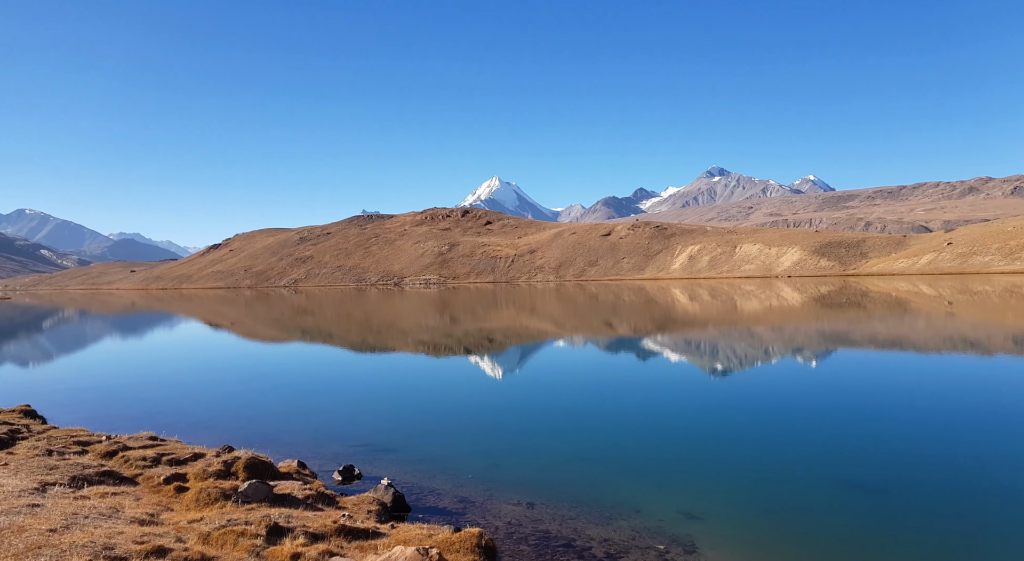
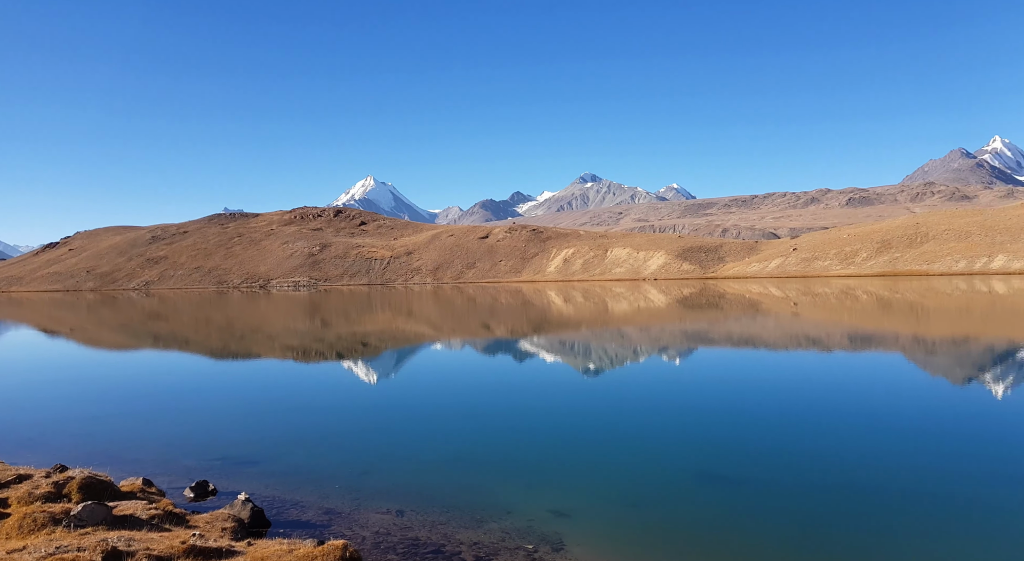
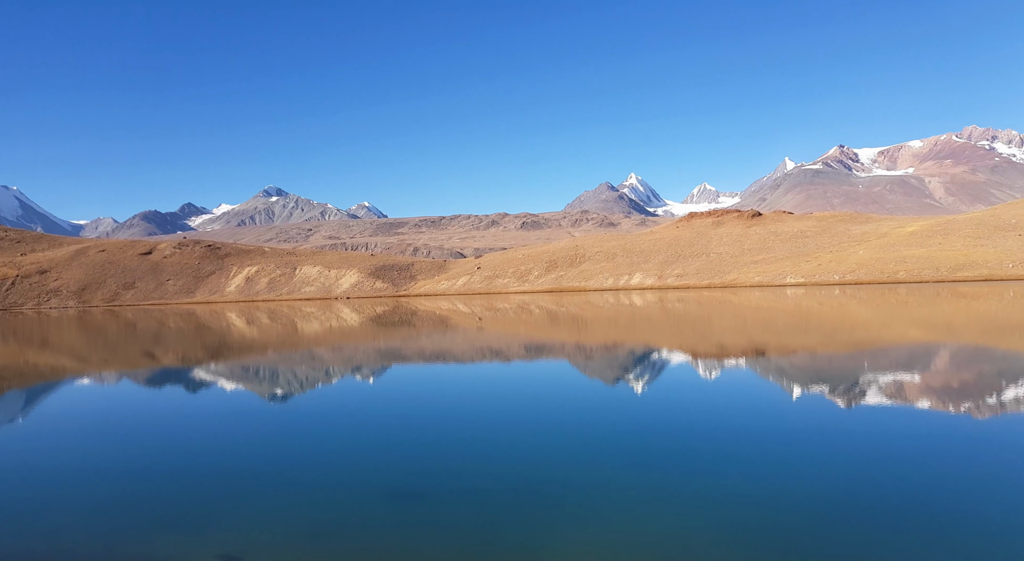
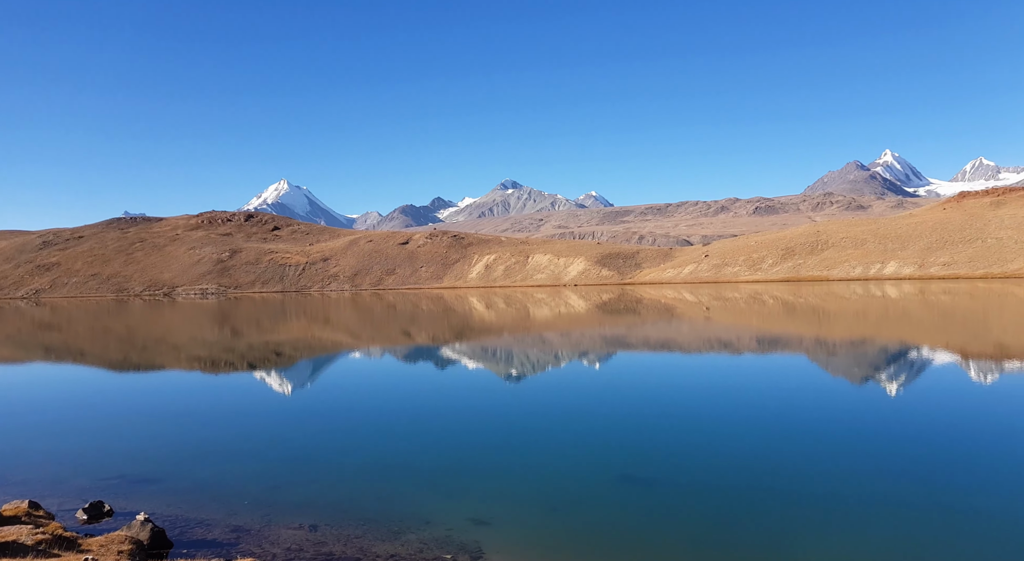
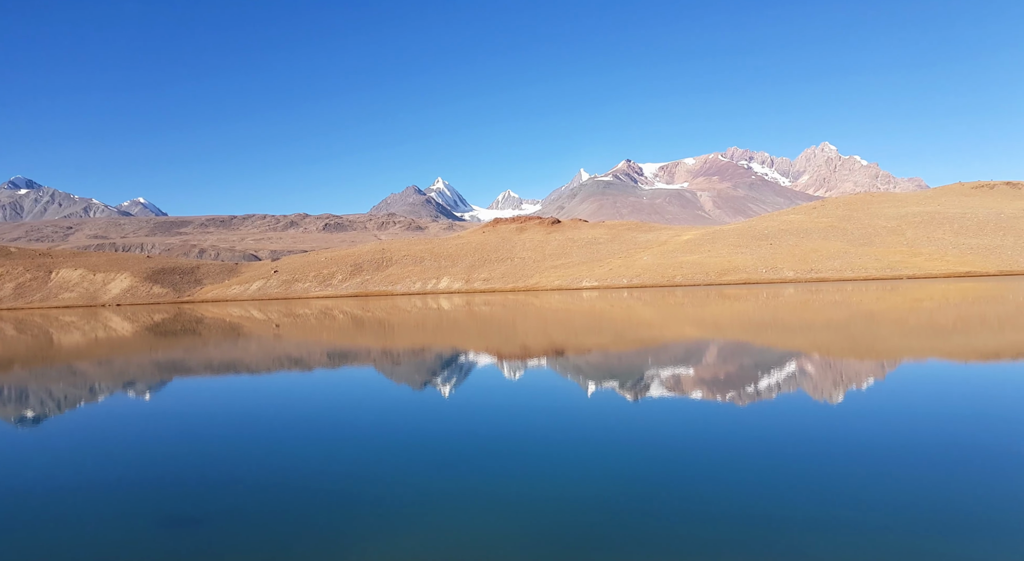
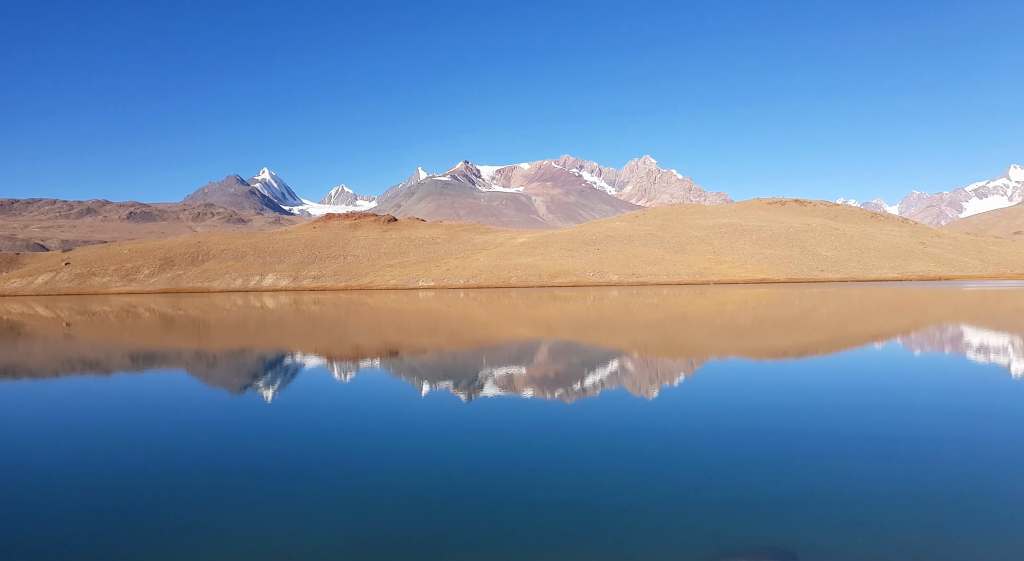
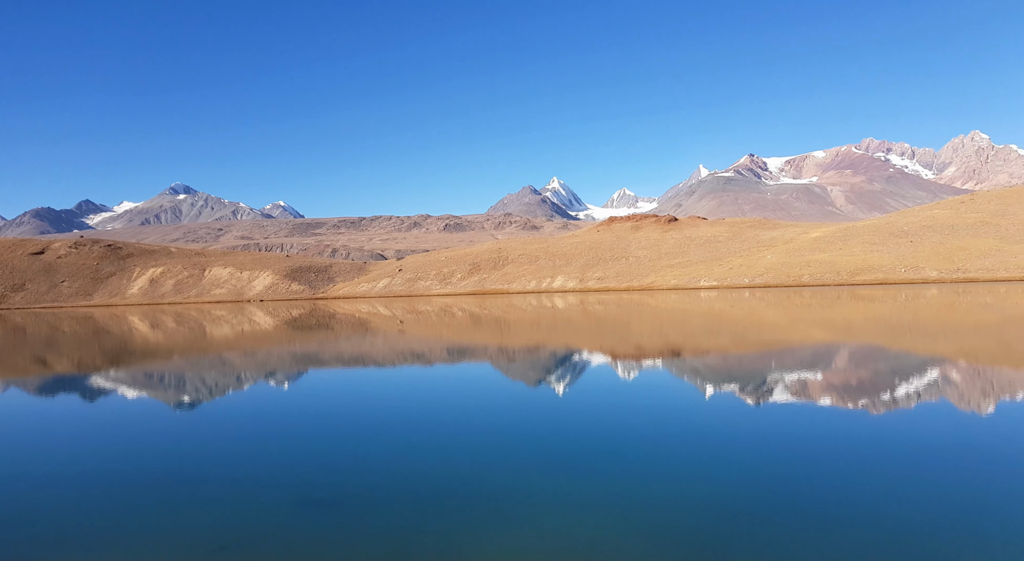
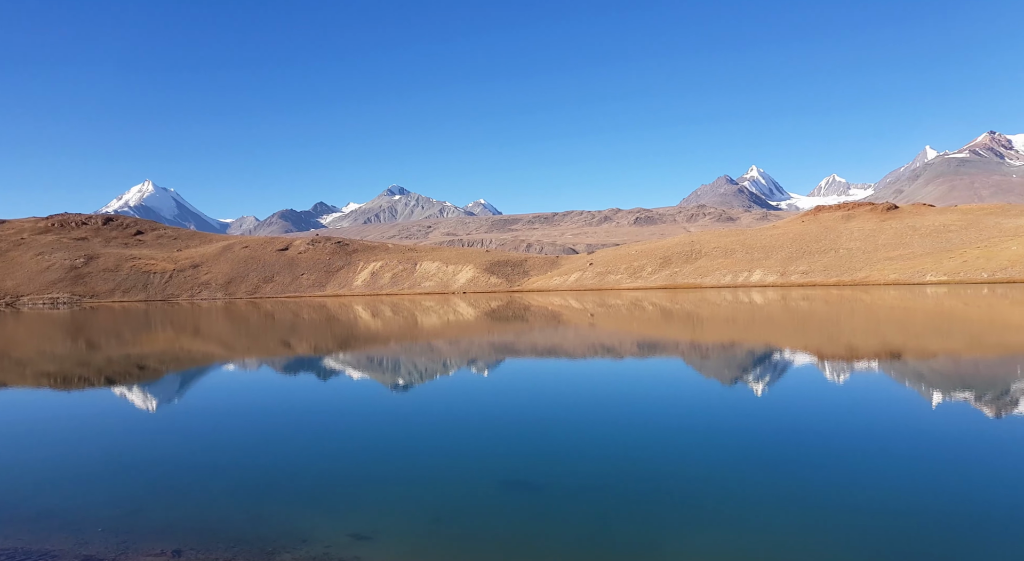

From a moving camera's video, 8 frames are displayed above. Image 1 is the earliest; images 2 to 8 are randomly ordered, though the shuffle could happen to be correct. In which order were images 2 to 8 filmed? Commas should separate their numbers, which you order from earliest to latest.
2, 4, 8, 3, 7, 5, 6
